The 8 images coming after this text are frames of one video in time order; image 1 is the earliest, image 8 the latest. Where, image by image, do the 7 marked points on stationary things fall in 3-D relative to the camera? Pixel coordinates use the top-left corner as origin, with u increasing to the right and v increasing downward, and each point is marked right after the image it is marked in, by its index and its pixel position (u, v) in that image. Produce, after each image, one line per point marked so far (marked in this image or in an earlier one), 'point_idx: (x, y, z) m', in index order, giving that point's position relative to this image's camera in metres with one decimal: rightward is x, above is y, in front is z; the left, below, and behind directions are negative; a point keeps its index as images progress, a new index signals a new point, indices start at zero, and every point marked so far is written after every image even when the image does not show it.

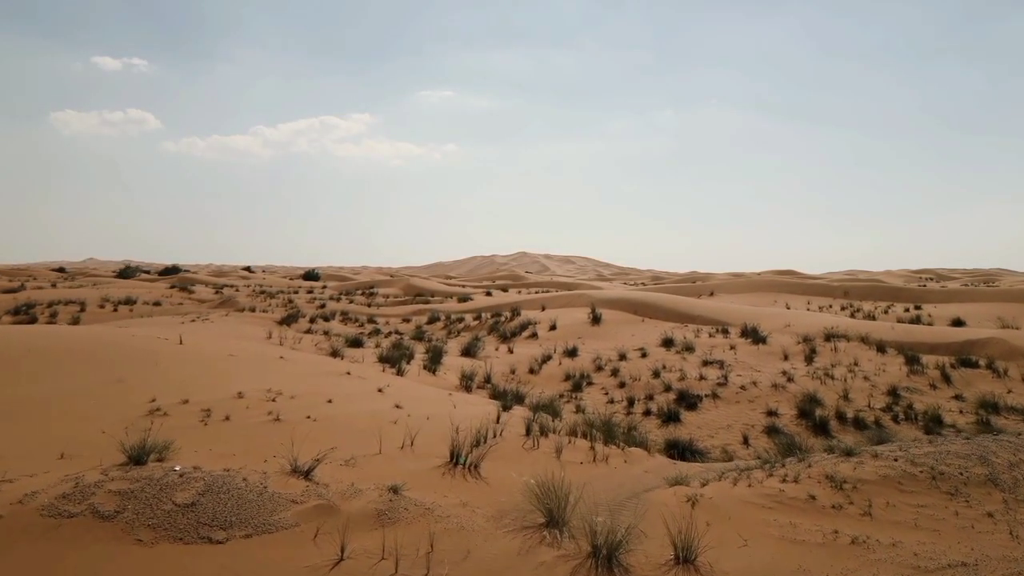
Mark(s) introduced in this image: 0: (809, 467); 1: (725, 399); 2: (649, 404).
0: (+1.9, -1.1, +4.3) m
1: (+3.1, -1.6, +10.0) m
2: (+2.0, -1.7, +9.7) m
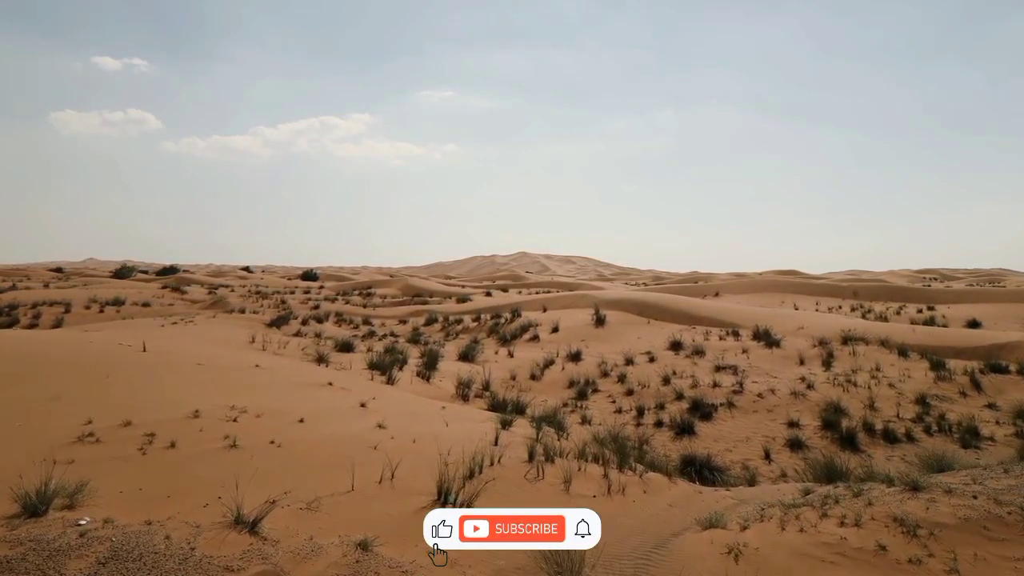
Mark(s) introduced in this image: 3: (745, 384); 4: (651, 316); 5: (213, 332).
0: (+1.9, -1.1, +3.6) m
1: (+3.1, -1.6, +9.3) m
2: (+2.0, -1.7, +9.0) m
3: (+3.5, -1.5, +10.3) m
4: (+3.8, -0.8, +18.4) m
5: (-4.8, -0.7, +10.9) m
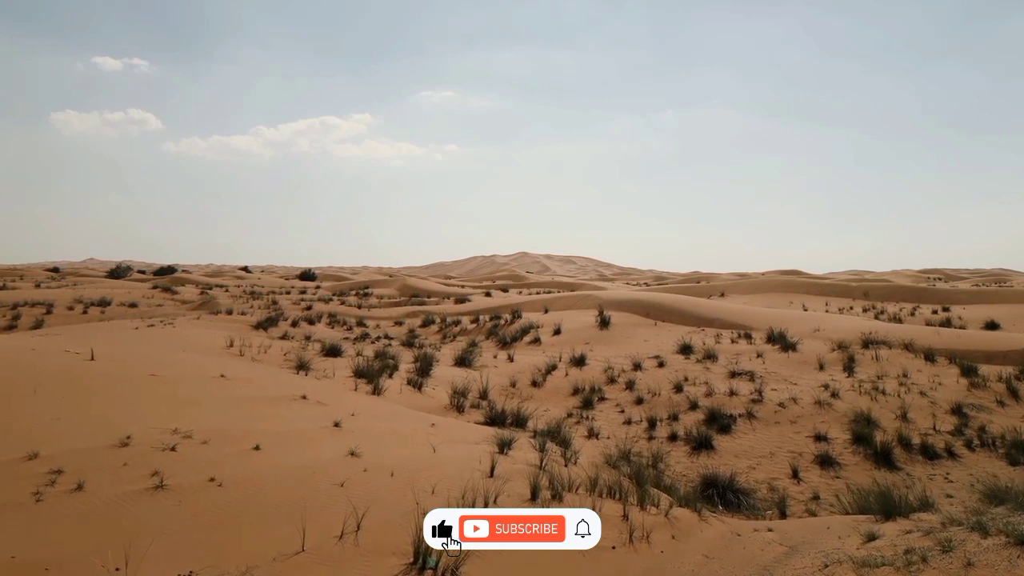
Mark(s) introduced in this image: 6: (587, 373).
0: (+1.9, -1.1, +2.8) m
1: (+3.1, -1.6, +8.5) m
2: (+2.0, -1.7, +8.2) m
3: (+3.5, -1.5, +9.5) m
4: (+3.8, -0.8, +17.6) m
5: (-4.8, -0.7, +10.1) m
6: (+1.2, -1.4, +11.1) m
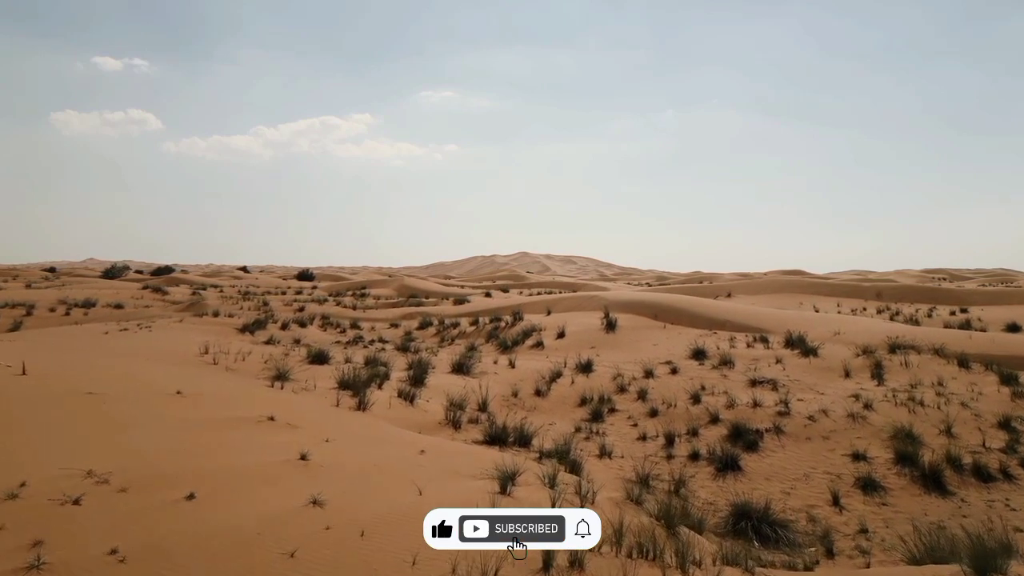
0: (+1.9, -1.2, +2.0) m
1: (+3.2, -1.7, +7.7) m
2: (+2.0, -1.7, +7.4) m
3: (+3.6, -1.5, +8.7) m
4: (+3.8, -0.8, +16.8) m
5: (-4.8, -0.7, +9.3) m
6: (+1.3, -1.4, +10.3) m
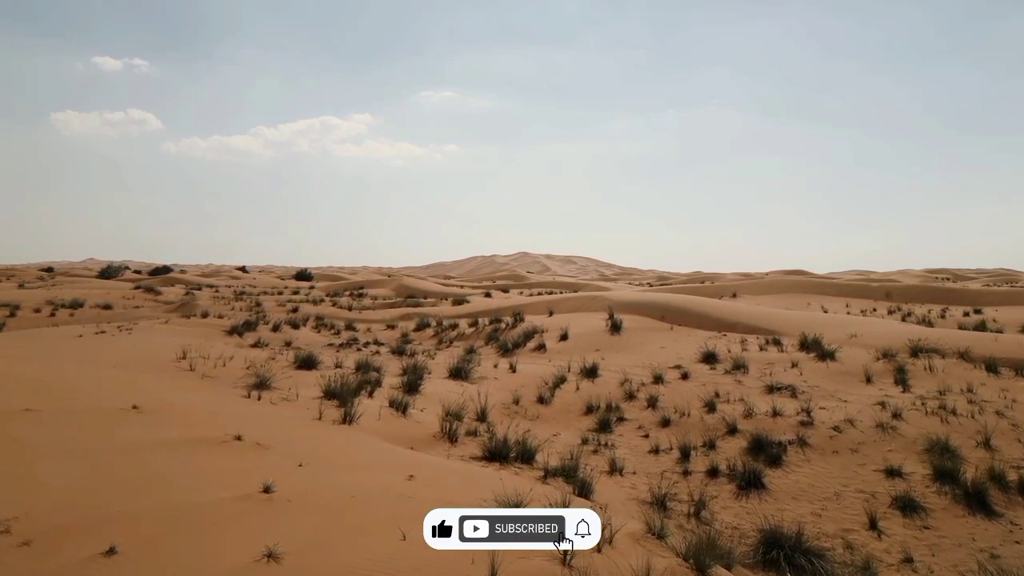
0: (+1.9, -1.2, +1.4) m
1: (+3.2, -1.7, +7.0) m
2: (+2.0, -1.7, +6.8) m
3: (+3.6, -1.5, +8.0) m
4: (+3.8, -0.8, +16.2) m
5: (-4.8, -0.7, +8.7) m
6: (+1.3, -1.4, +9.7) m
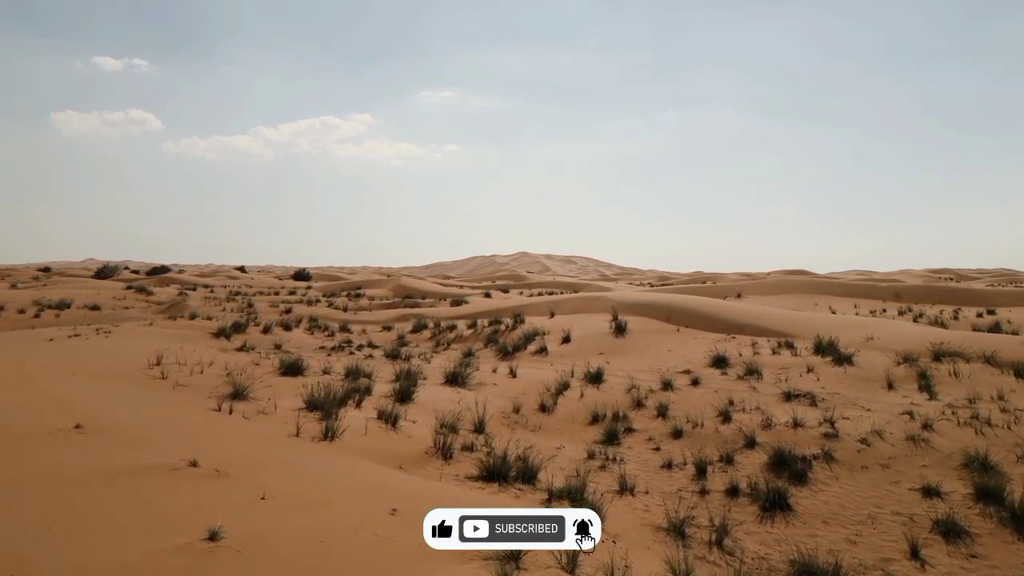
0: (+1.9, -1.2, +0.8) m
1: (+3.2, -1.7, +6.5) m
2: (+2.0, -1.7, +6.2) m
3: (+3.6, -1.5, +7.5) m
4: (+3.8, -0.8, +15.6) m
5: (-4.8, -0.7, +8.1) m
6: (+1.3, -1.4, +9.1) m
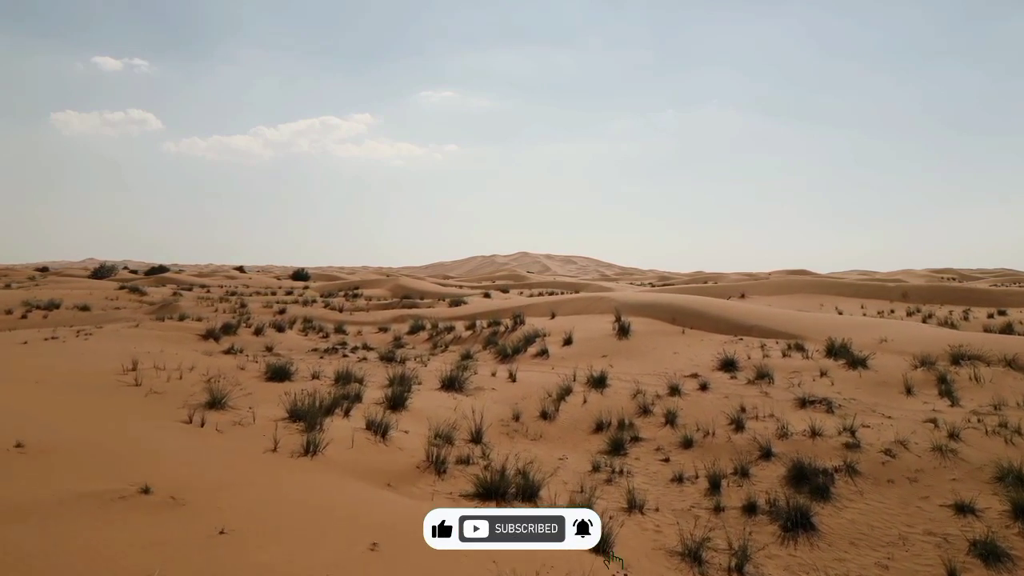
0: (+1.9, -1.2, +0.3) m
1: (+3.2, -1.7, +6.0) m
2: (+2.0, -1.7, +5.7) m
3: (+3.6, -1.5, +7.0) m
4: (+3.8, -0.8, +15.2) m
5: (-4.8, -0.7, +7.6) m
6: (+1.3, -1.4, +8.6) m
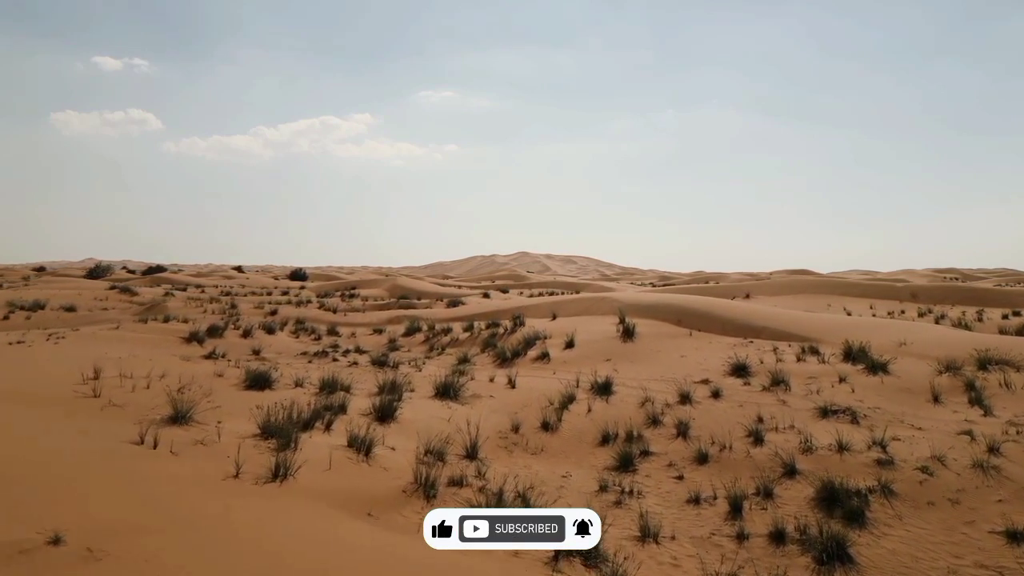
0: (+1.9, -1.2, -0.3) m
1: (+3.2, -1.7, +5.4) m
2: (+2.0, -1.7, +5.1) m
3: (+3.6, -1.5, +6.4) m
4: (+3.8, -0.8, +14.6) m
5: (-4.8, -0.7, +7.0) m
6: (+1.2, -1.4, +8.1) m
